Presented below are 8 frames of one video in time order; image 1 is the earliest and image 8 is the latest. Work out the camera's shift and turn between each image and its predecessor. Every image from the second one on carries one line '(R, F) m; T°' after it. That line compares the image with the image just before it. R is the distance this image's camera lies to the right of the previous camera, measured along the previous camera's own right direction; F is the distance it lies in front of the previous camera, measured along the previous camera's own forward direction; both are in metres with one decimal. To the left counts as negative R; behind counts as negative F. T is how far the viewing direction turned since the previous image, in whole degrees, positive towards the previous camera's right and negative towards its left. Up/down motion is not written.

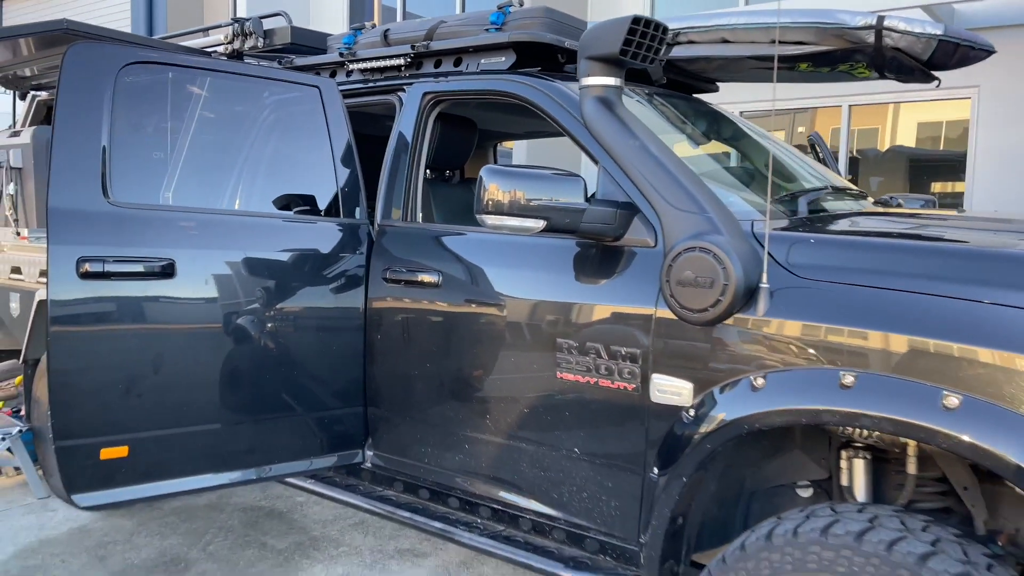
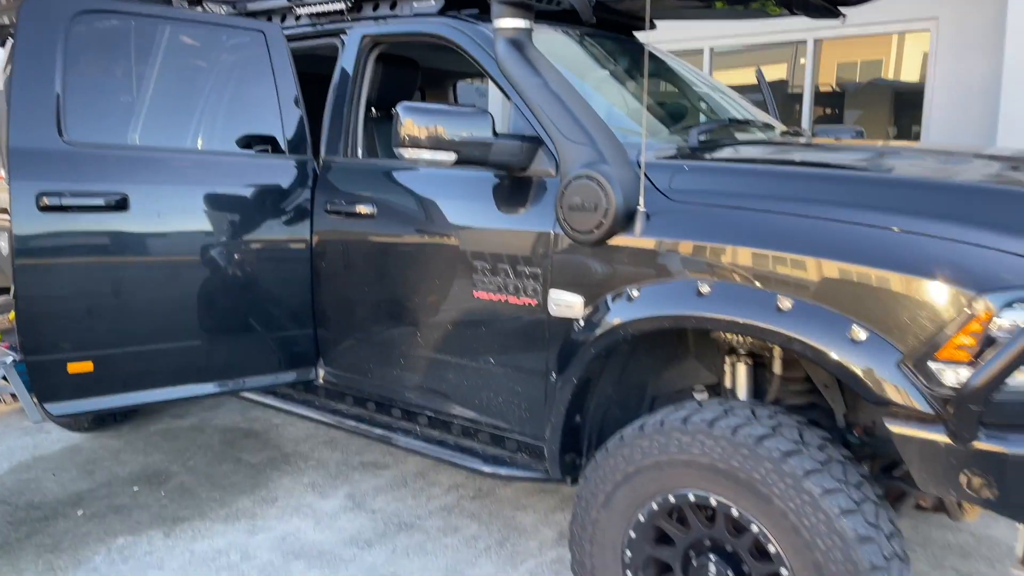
(+0.2, -0.2) m; 0°
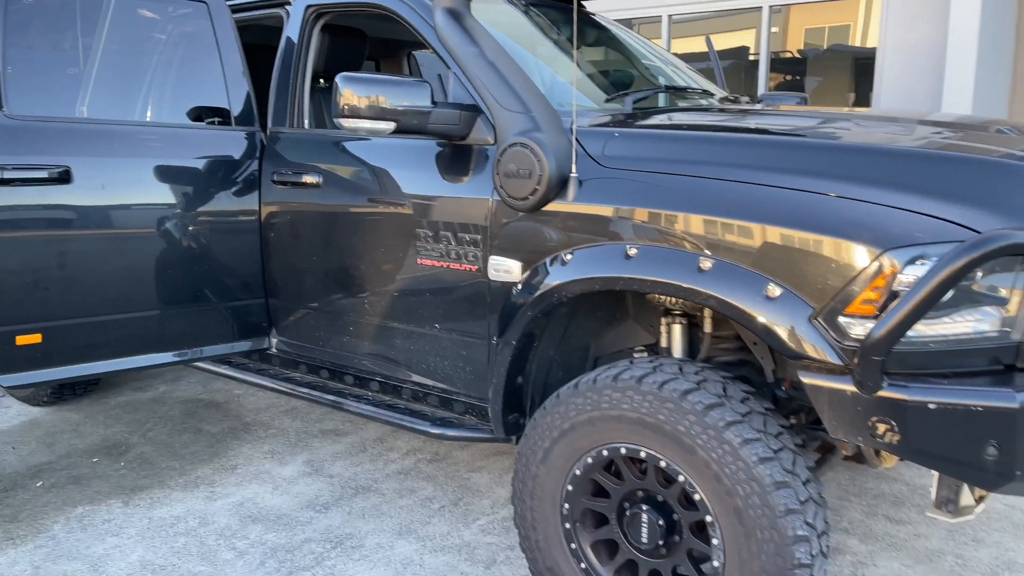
(+0.1, -0.1) m; +2°
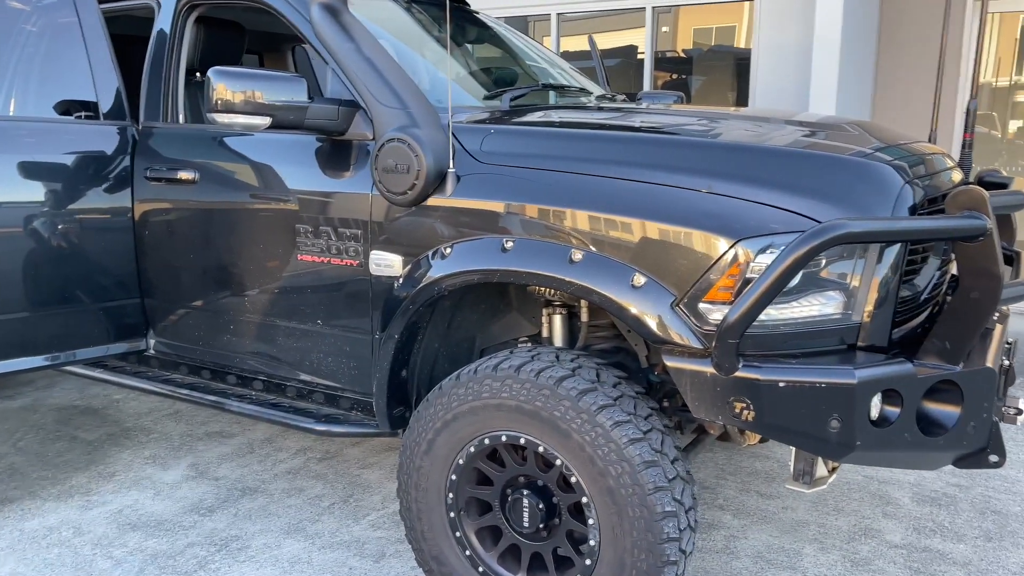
(-0.2, +0.1) m; -2°
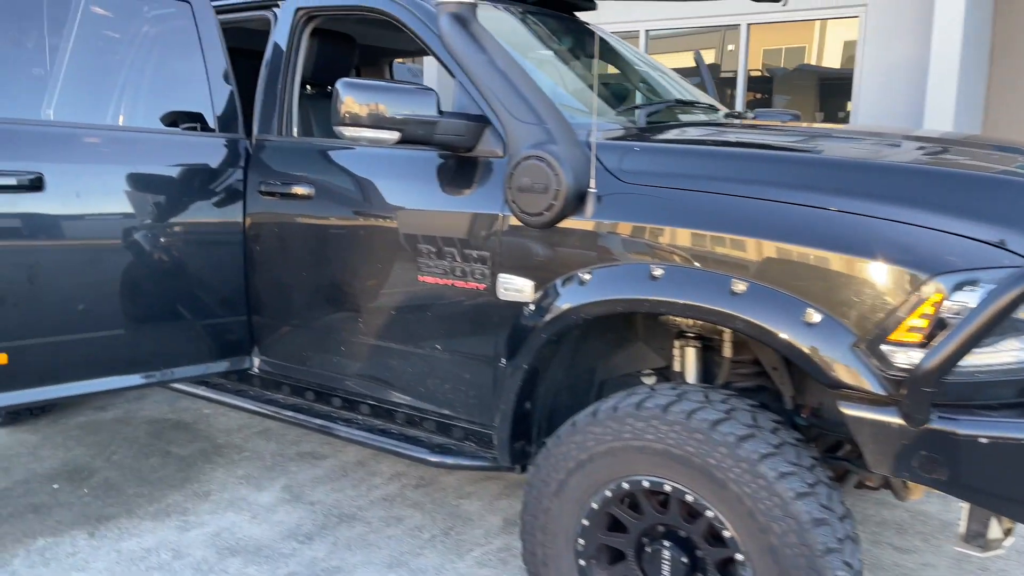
(-0.2, +0.2) m; -4°
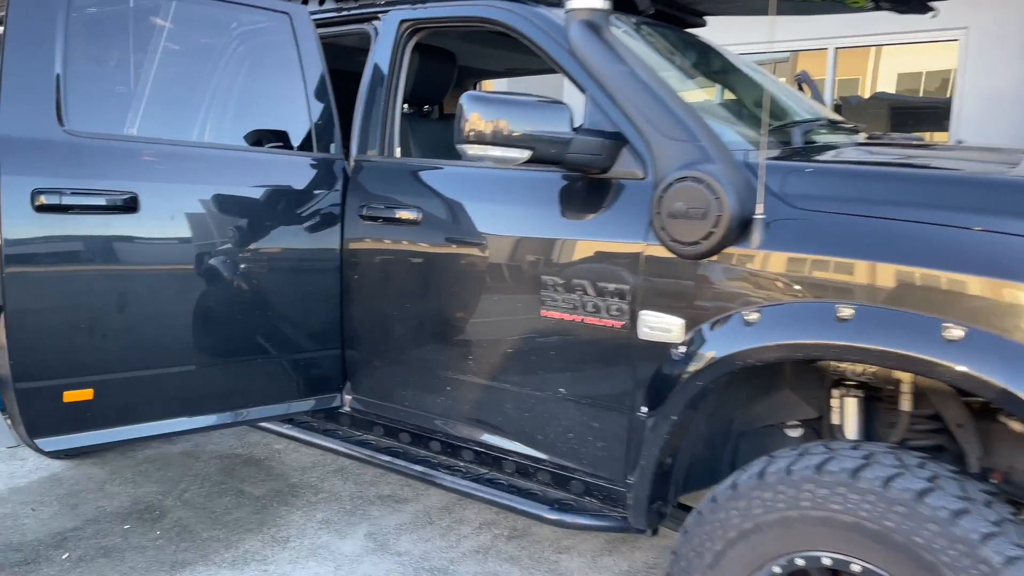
(-0.3, +0.3) m; -3°
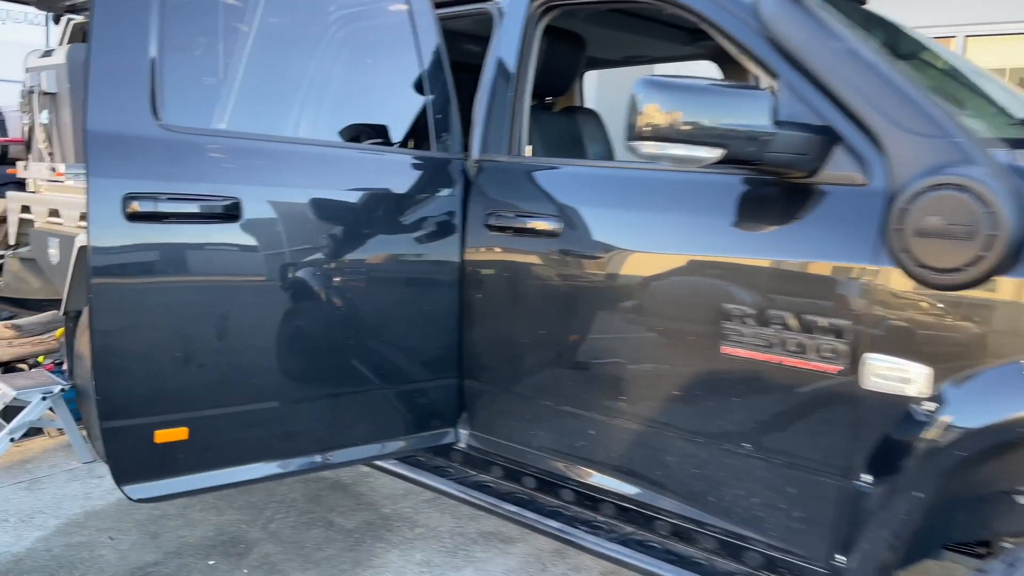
(-0.3, +0.4) m; -4°
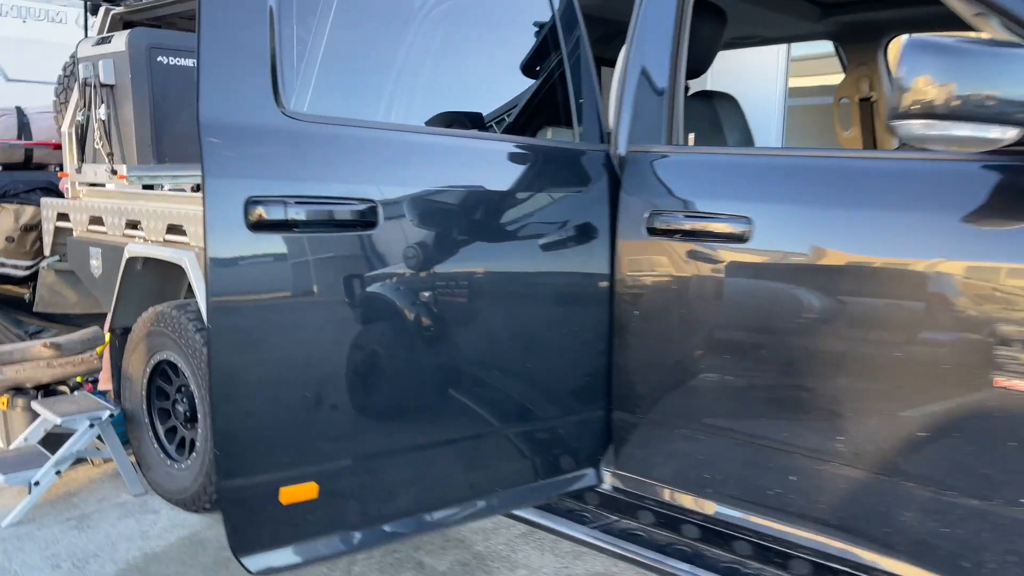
(-0.4, +0.4) m; 0°
